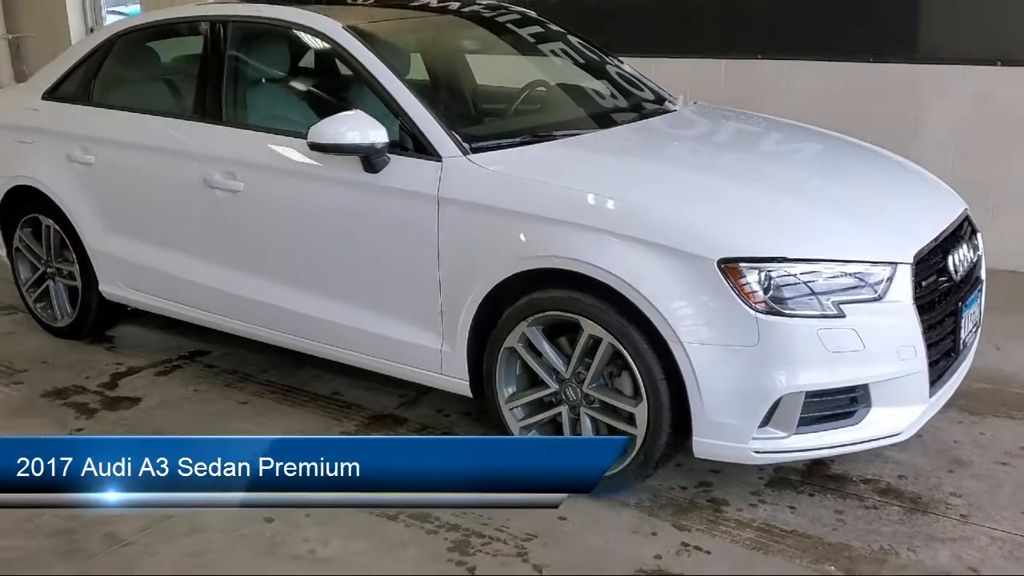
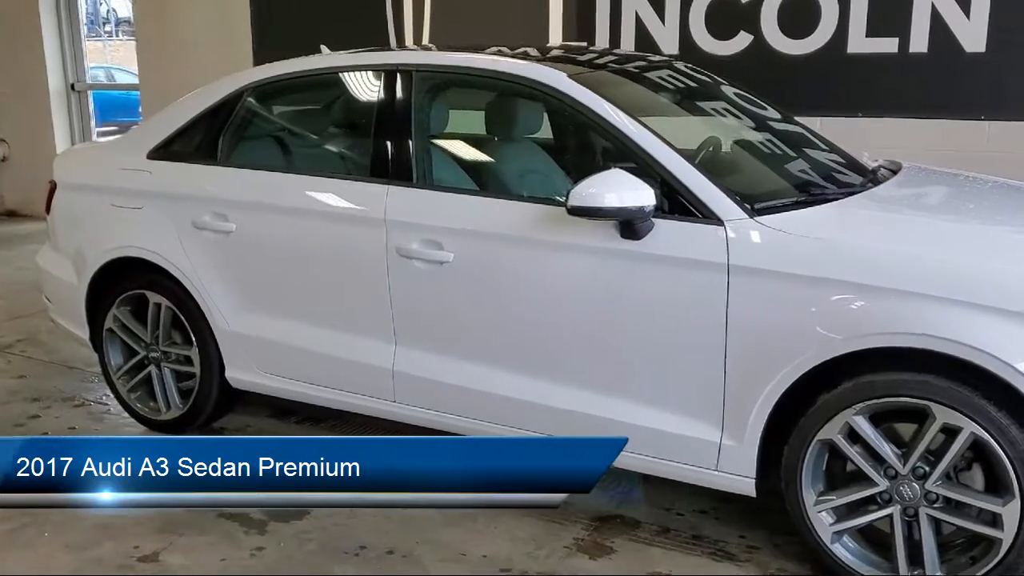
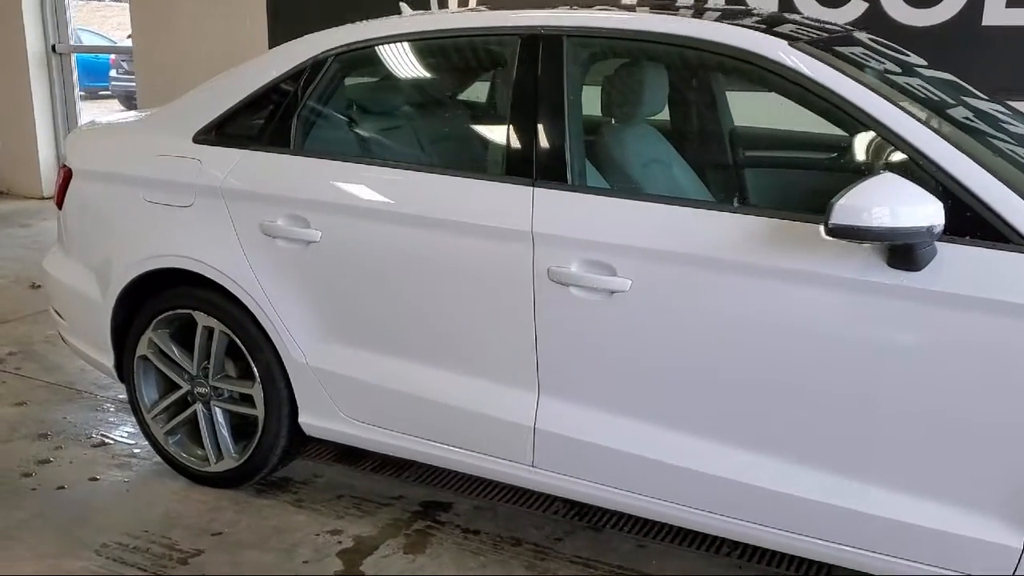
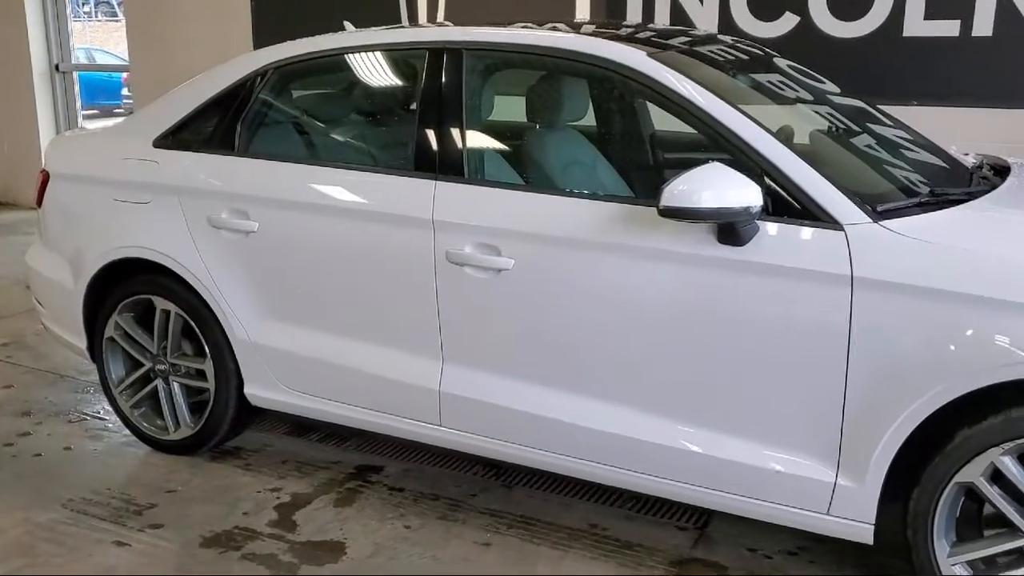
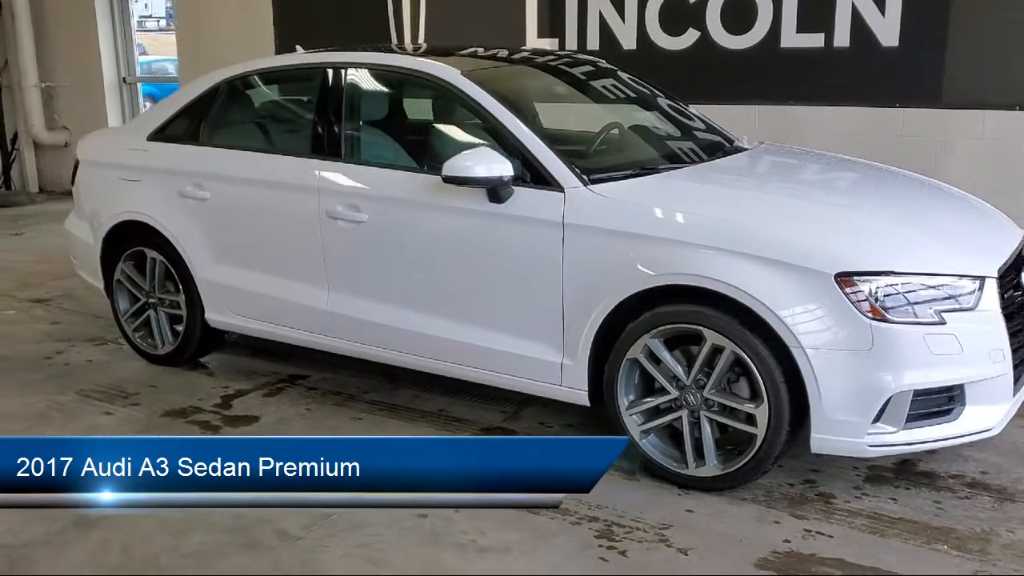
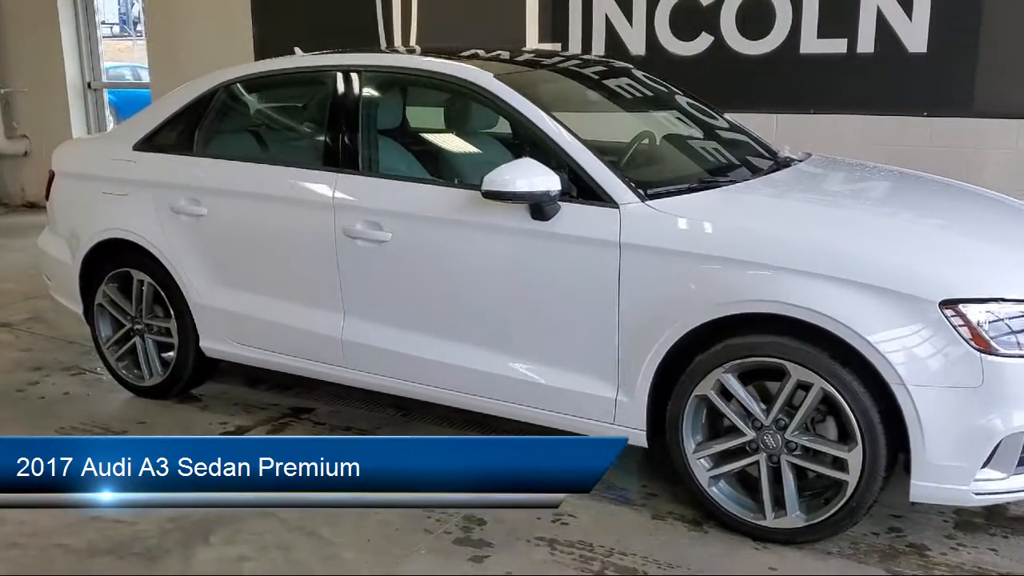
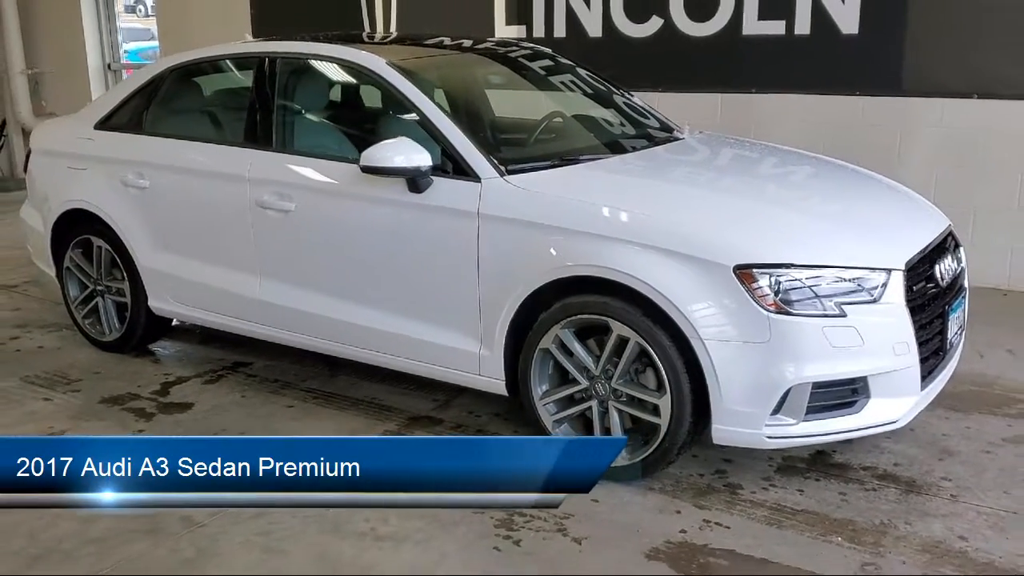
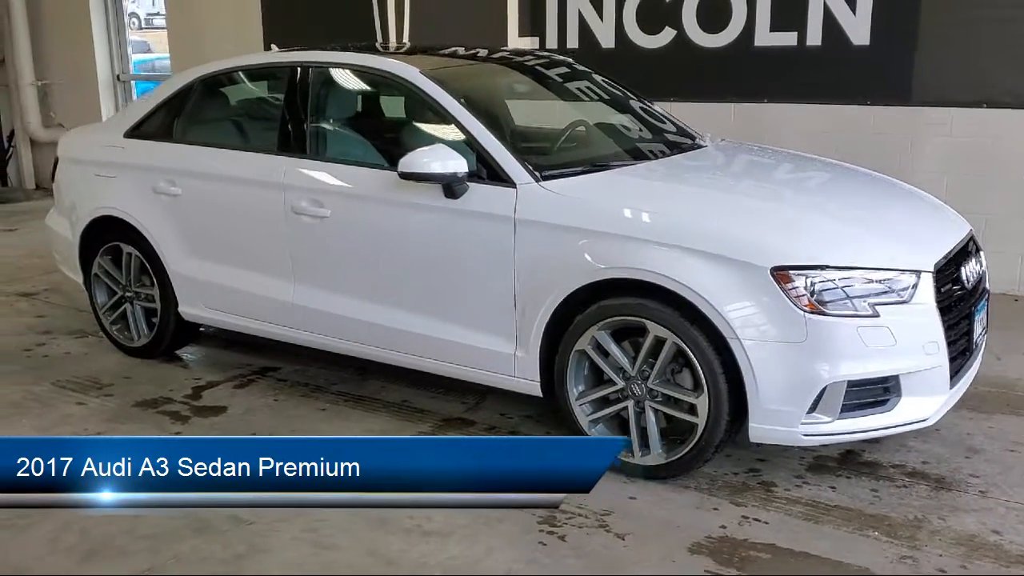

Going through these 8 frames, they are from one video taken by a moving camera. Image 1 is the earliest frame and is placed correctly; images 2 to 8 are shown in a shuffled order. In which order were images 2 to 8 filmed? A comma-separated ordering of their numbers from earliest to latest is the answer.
7, 8, 5, 6, 2, 4, 3
